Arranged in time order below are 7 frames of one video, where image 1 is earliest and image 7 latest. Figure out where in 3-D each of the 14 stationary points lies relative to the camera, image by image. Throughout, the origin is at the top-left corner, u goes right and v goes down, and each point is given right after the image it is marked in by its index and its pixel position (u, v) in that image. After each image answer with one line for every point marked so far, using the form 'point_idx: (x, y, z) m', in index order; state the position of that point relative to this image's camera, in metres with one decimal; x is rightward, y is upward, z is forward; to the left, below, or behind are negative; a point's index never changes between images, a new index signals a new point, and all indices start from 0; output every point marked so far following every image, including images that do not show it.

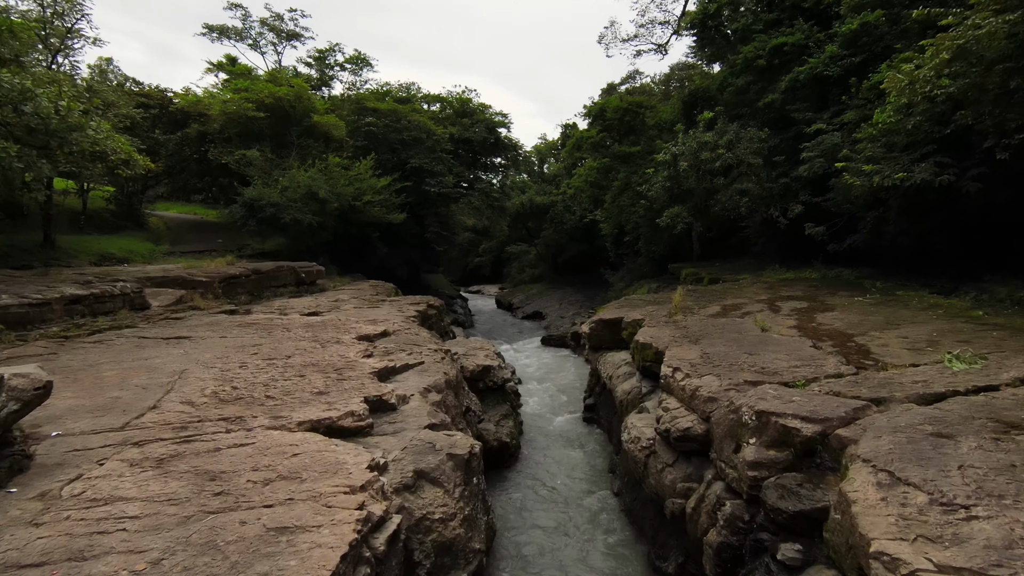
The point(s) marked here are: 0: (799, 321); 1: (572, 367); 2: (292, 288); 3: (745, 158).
0: (+3.8, -0.4, +7.8) m
1: (+1.7, -2.1, +14.7) m
2: (-5.2, 0.0, +13.6) m
3: (+5.3, +2.9, +13.1) m
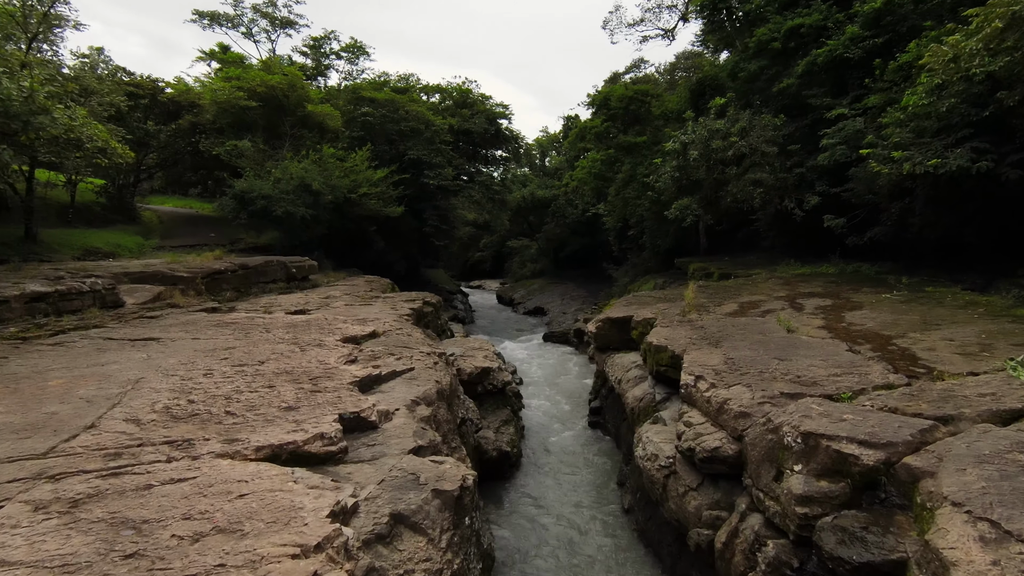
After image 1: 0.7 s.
0: (+3.9, -0.4, +7.1) m
1: (+1.7, -2.0, +14.0) m
2: (-5.2, +0.1, +12.9) m
3: (+5.3, +3.0, +12.4) m
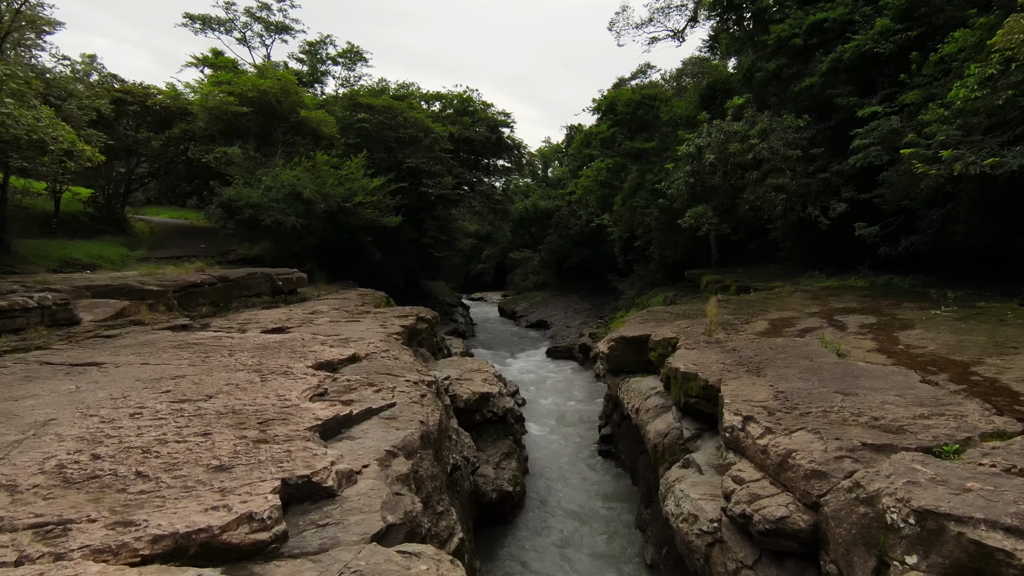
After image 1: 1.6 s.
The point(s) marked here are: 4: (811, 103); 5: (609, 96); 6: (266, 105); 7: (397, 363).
0: (+3.9, -0.6, +6.1) m
1: (+1.8, -2.3, +13.0) m
2: (-5.1, -0.2, +12.0) m
3: (+5.3, +2.8, +11.5) m
4: (+6.3, +3.9, +12.2) m
5: (+3.2, +6.3, +19.0) m
6: (-8.3, +6.1, +19.5) m
7: (-1.2, -0.8, +6.1) m
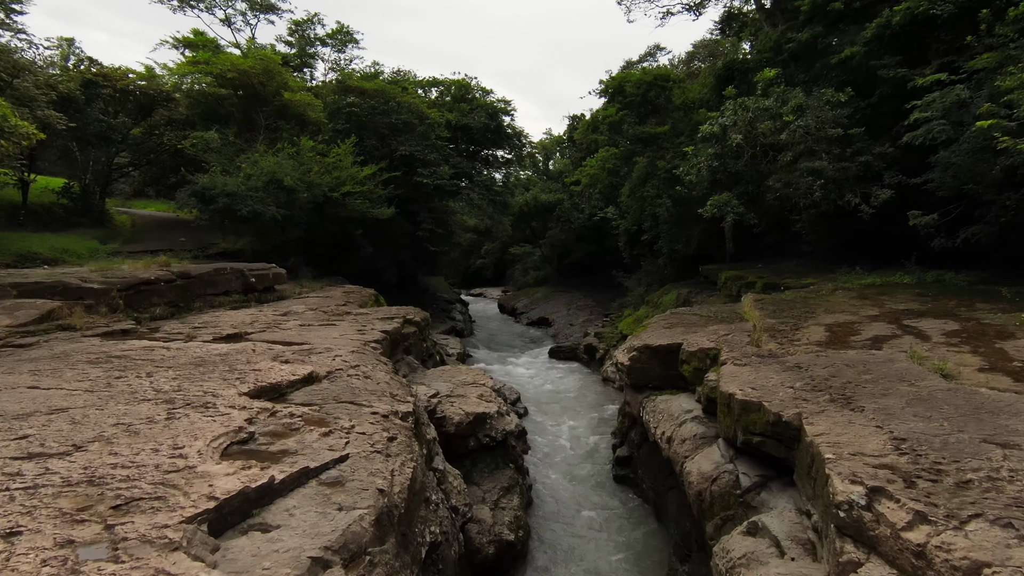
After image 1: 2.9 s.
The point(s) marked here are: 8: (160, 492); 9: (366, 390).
0: (+3.9, -0.6, +4.8) m
1: (+1.8, -2.2, +11.7) m
2: (-5.1, -0.2, +10.7) m
3: (+5.4, +2.8, +10.2) m
4: (+6.3, +3.9, +10.8) m
5: (+3.2, +6.4, +17.6) m
6: (-8.3, +6.2, +18.1) m
7: (-1.2, -0.8, +4.8) m
8: (-1.5, -0.8, +2.5) m
9: (-1.2, -0.8, +4.6) m
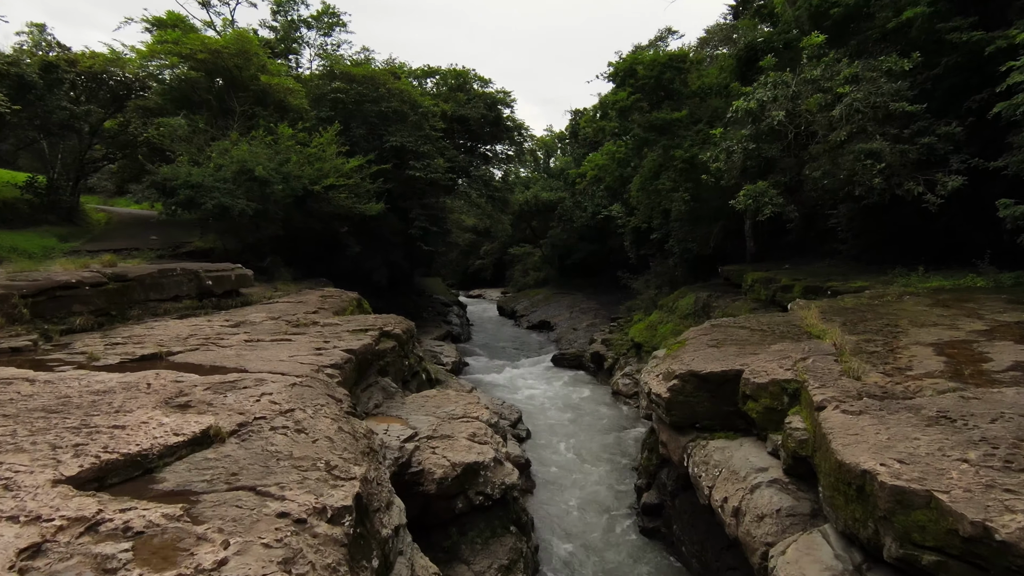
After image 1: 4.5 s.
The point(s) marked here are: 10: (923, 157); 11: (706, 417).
0: (+3.9, -0.6, +3.2) m
1: (+1.8, -2.3, +10.1) m
2: (-5.1, -0.2, +9.0) m
3: (+5.4, +2.7, +8.6) m
4: (+6.3, +3.9, +9.2) m
5: (+3.2, +6.3, +16.0) m
6: (-8.3, +6.2, +16.5) m
7: (-1.2, -0.9, +3.2) m
8: (-1.5, -0.9, +0.8) m
9: (-1.2, -0.9, +3.0) m
10: (+6.3, +2.0, +8.8) m
11: (+1.6, -1.1, +4.9) m
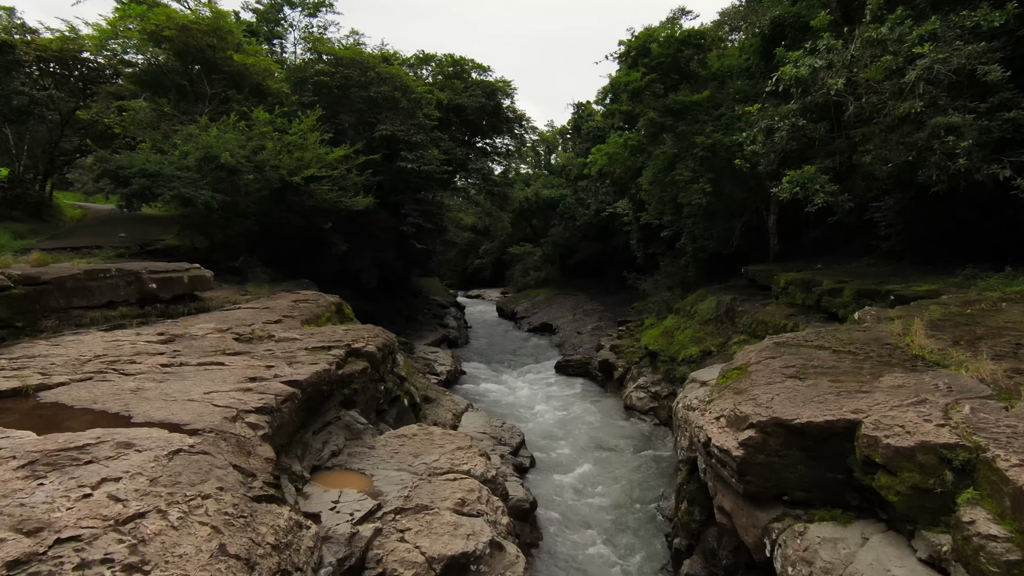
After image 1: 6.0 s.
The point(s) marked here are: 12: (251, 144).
0: (+3.9, -0.7, +1.7) m
1: (+1.8, -2.3, +8.6) m
2: (-5.1, -0.3, +7.5) m
3: (+5.4, +2.7, +7.0) m
4: (+6.3, +3.8, +7.7) m
5: (+3.2, +6.3, +14.5) m
6: (-8.3, +6.1, +15.0) m
7: (-1.2, -0.9, +1.6) m
8: (-1.4, -1.0, -0.7) m
9: (-1.1, -0.9, +1.5) m
10: (+6.3, +1.9, +7.3) m
11: (+1.7, -1.1, +3.4) m
12: (-5.8, +3.2, +12.9) m
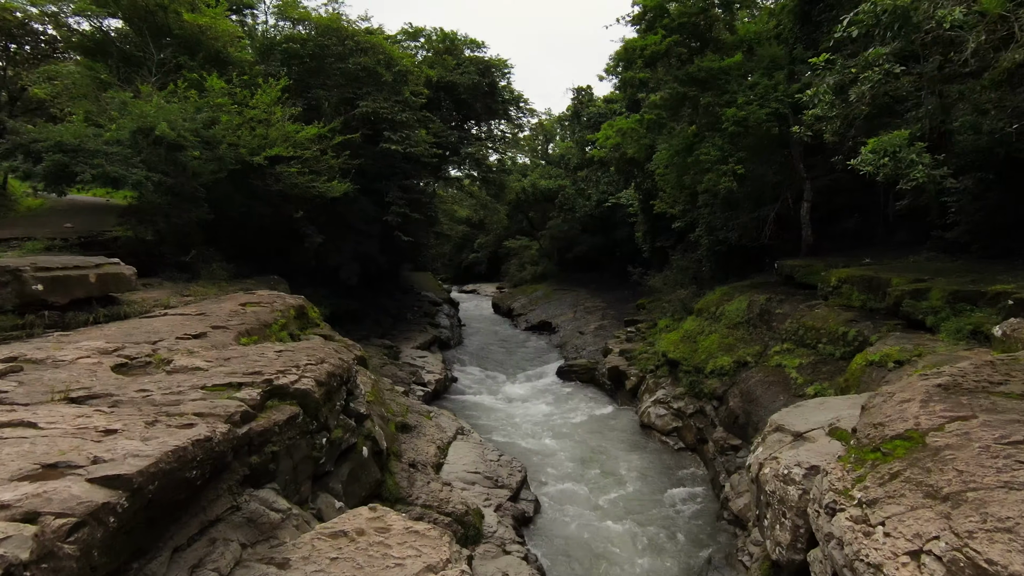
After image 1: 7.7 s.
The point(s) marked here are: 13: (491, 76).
0: (+4.0, -0.8, -0.2) m
1: (+1.8, -2.4, +6.7) m
2: (-5.1, -0.3, +5.6) m
3: (+5.4, +2.7, +5.1) m
4: (+6.3, +3.8, +5.8) m
5: (+3.2, +6.3, +12.5) m
6: (-8.3, +6.2, +13.0) m
7: (-1.1, -1.0, -0.3) m
8: (-1.4, -1.1, -2.6) m
9: (-1.1, -1.0, -0.4) m
10: (+6.3, +1.9, +5.4) m
11: (+1.7, -1.2, +1.5) m
12: (-5.9, +3.2, +10.9) m
13: (-0.7, +7.2, +19.5) m
